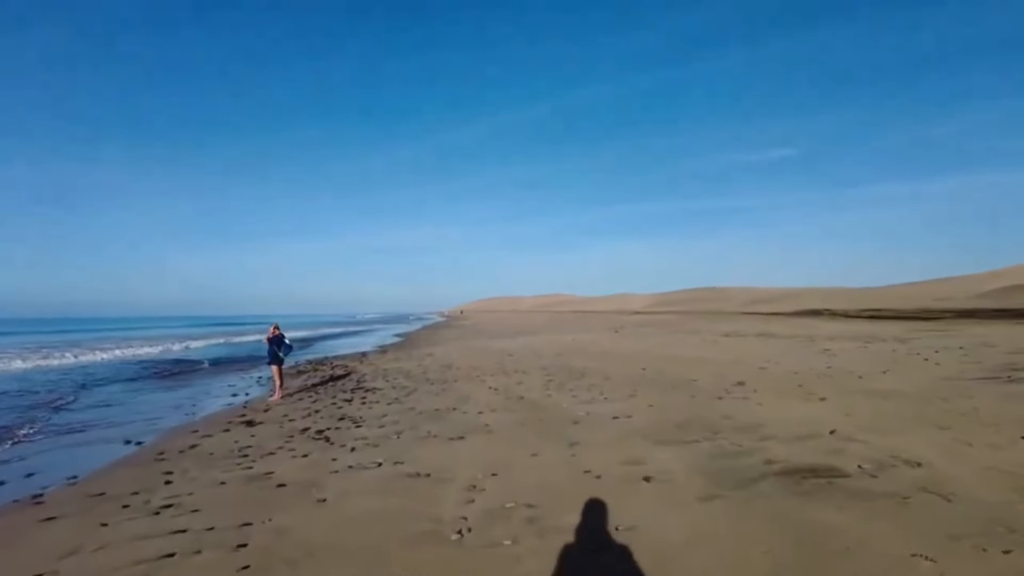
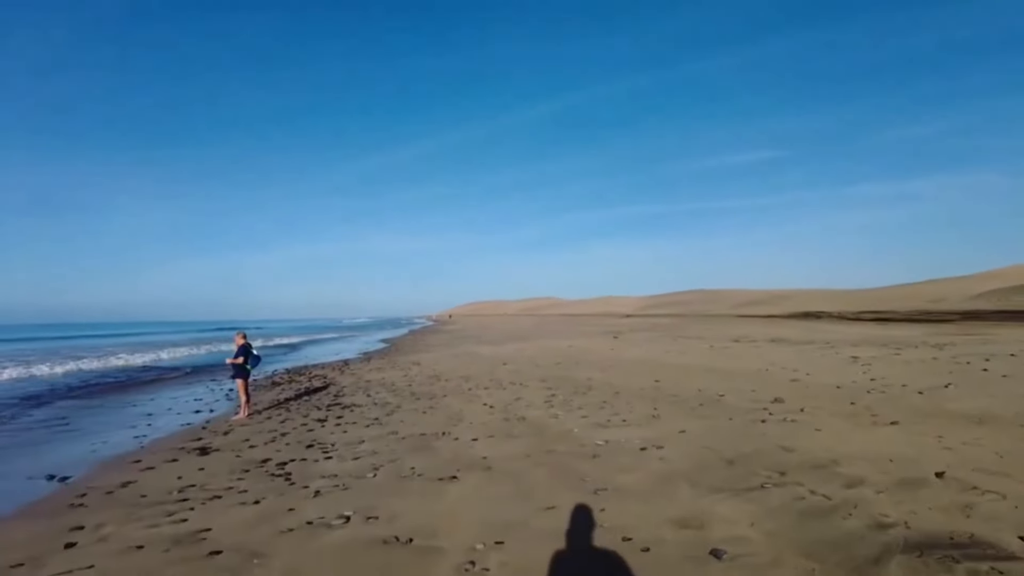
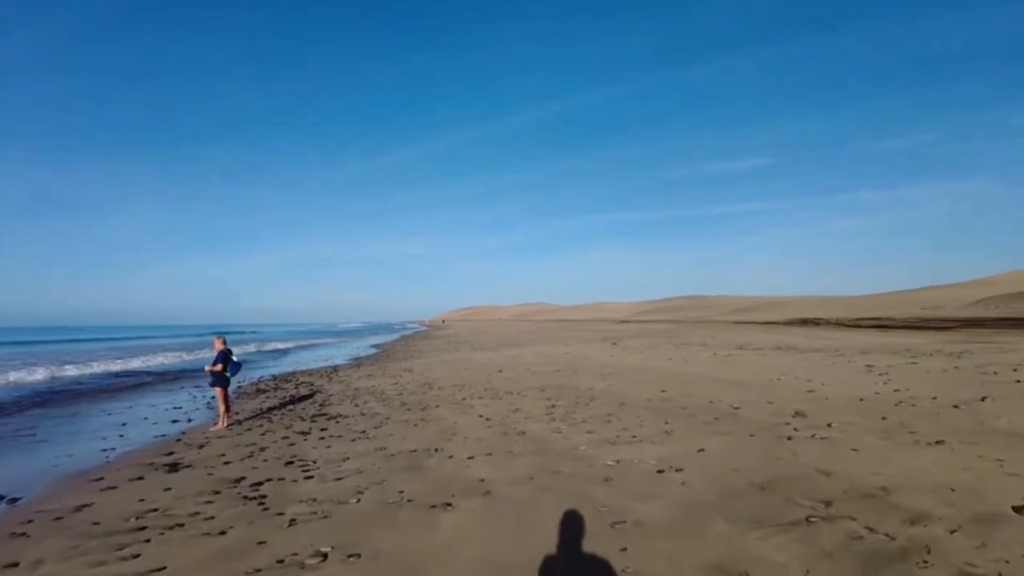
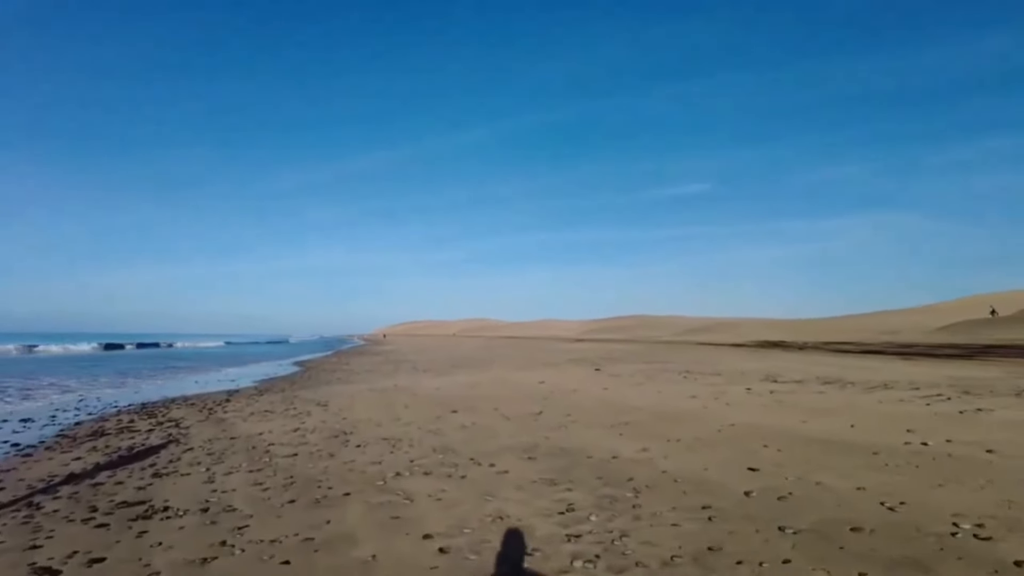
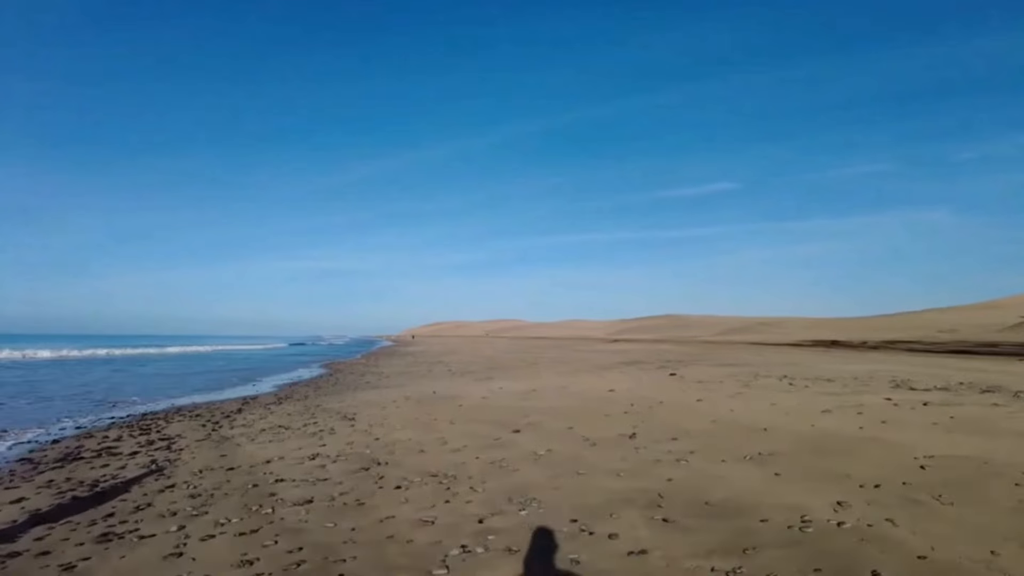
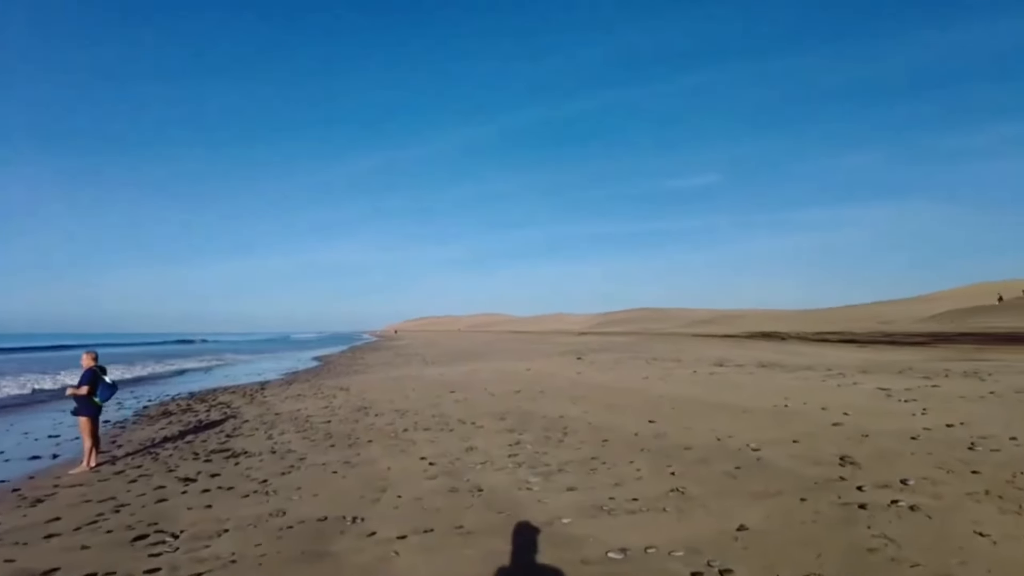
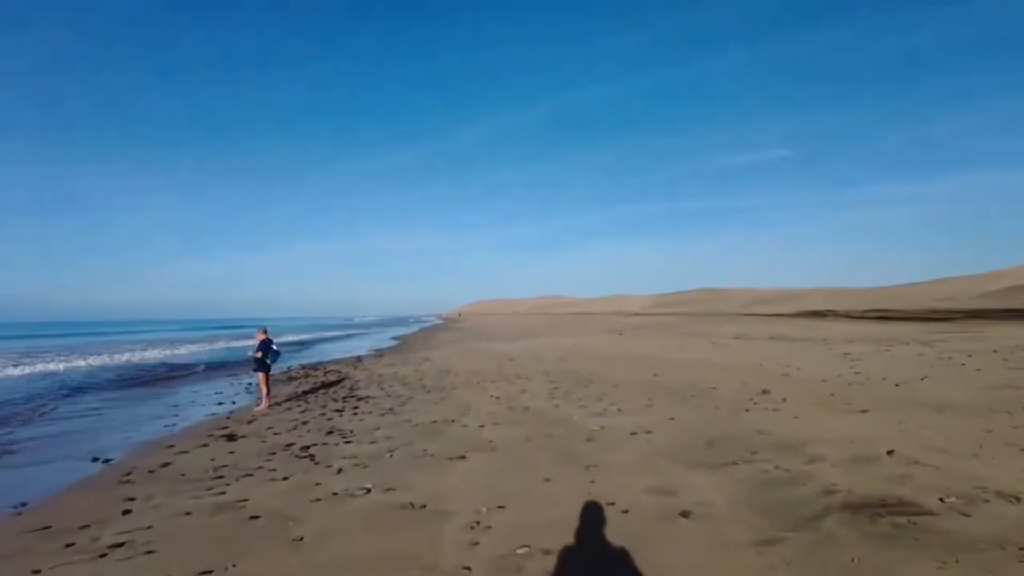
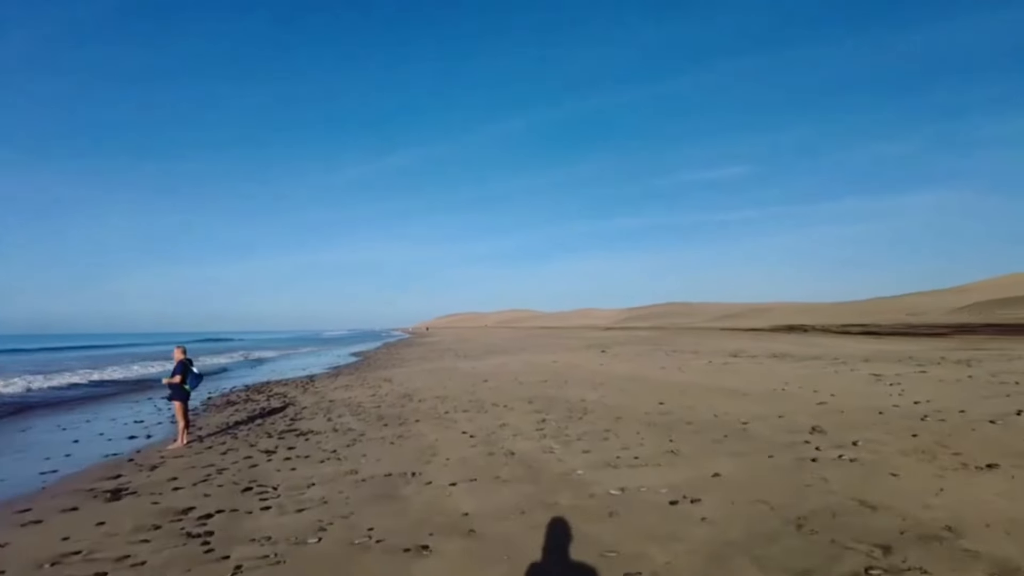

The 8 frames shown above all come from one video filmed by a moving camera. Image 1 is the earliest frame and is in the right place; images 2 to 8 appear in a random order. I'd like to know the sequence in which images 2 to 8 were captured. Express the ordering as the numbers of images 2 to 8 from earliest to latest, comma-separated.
7, 2, 3, 8, 6, 4, 5
